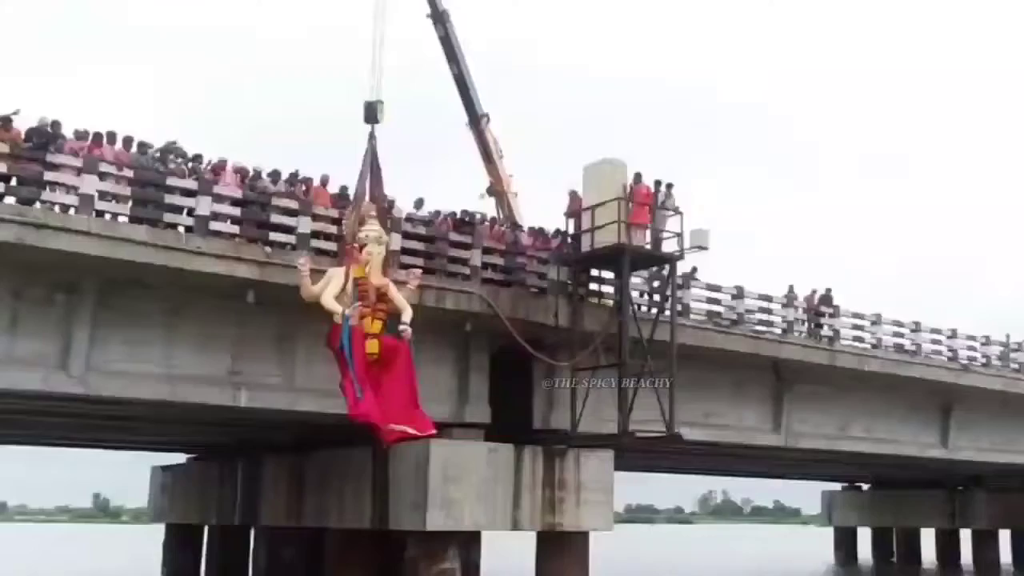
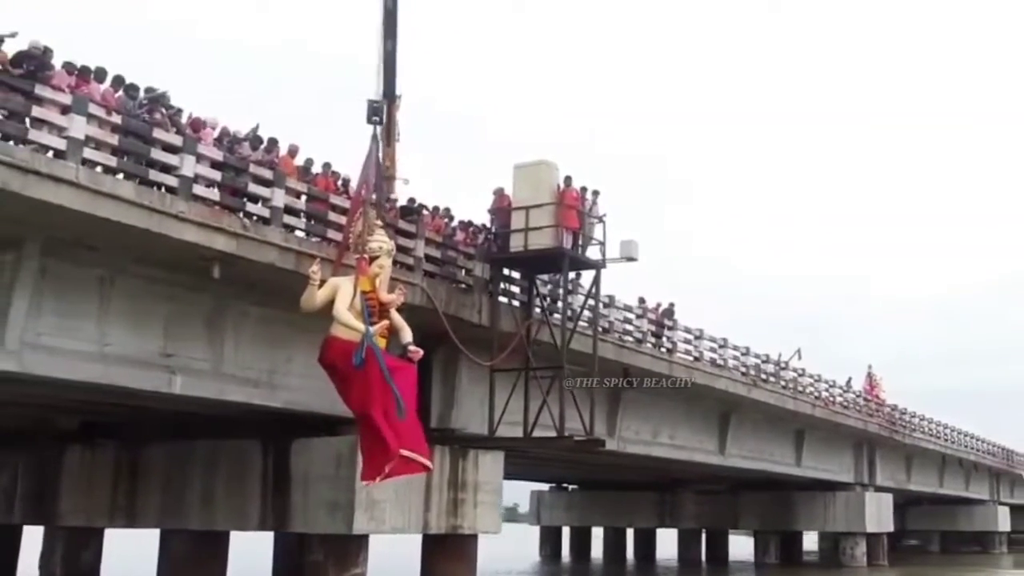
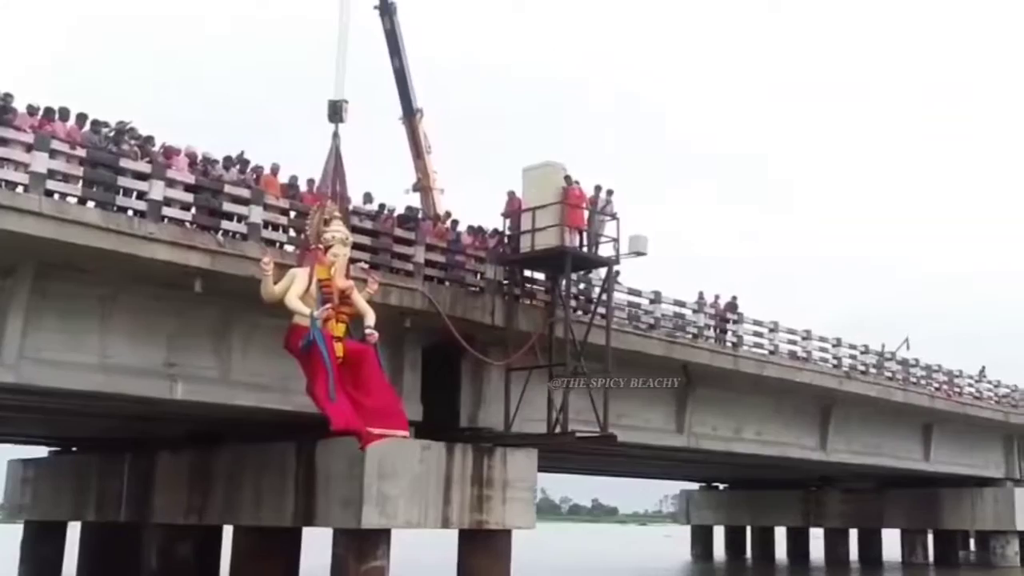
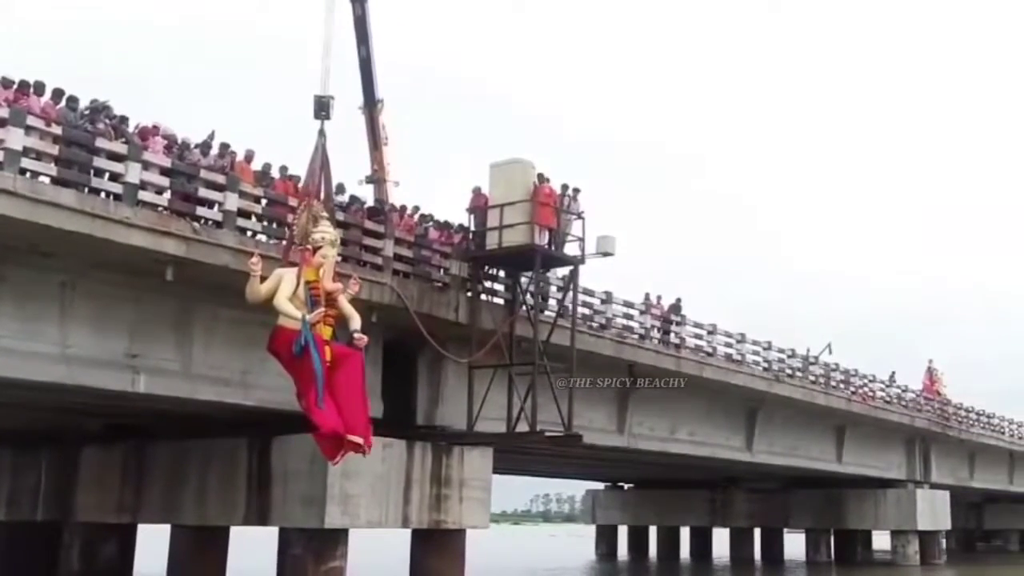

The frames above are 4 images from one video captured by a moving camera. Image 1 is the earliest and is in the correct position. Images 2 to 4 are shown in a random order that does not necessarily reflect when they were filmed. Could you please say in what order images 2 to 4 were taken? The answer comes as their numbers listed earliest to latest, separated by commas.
3, 4, 2
